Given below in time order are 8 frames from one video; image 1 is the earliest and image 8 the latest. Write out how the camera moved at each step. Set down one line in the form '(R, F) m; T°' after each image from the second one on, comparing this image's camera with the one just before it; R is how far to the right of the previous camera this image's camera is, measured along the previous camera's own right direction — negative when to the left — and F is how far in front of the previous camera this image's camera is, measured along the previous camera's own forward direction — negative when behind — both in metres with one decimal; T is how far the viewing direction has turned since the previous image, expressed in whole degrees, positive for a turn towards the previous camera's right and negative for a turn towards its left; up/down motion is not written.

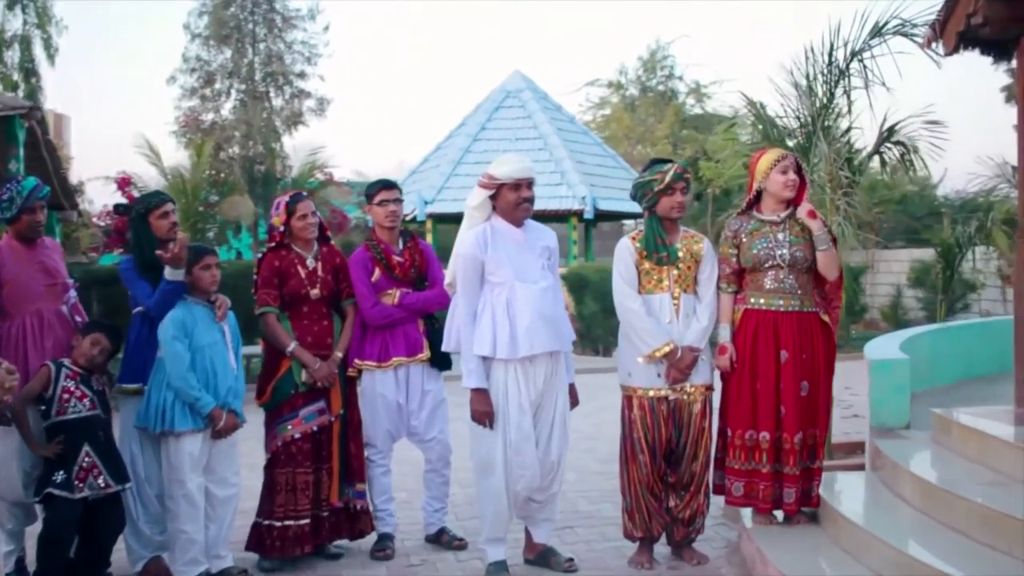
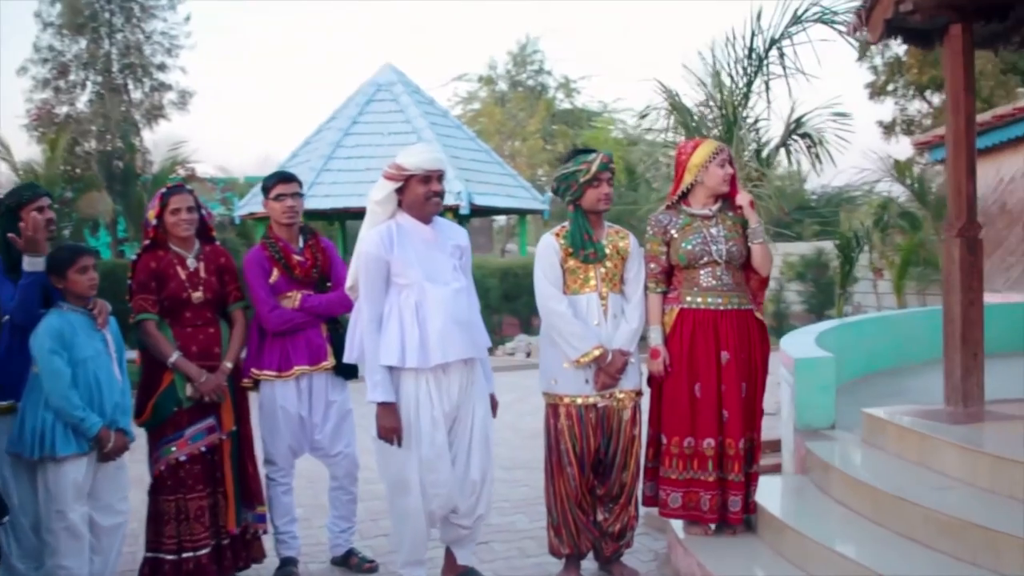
(-0.2, +0.4) m; +6°
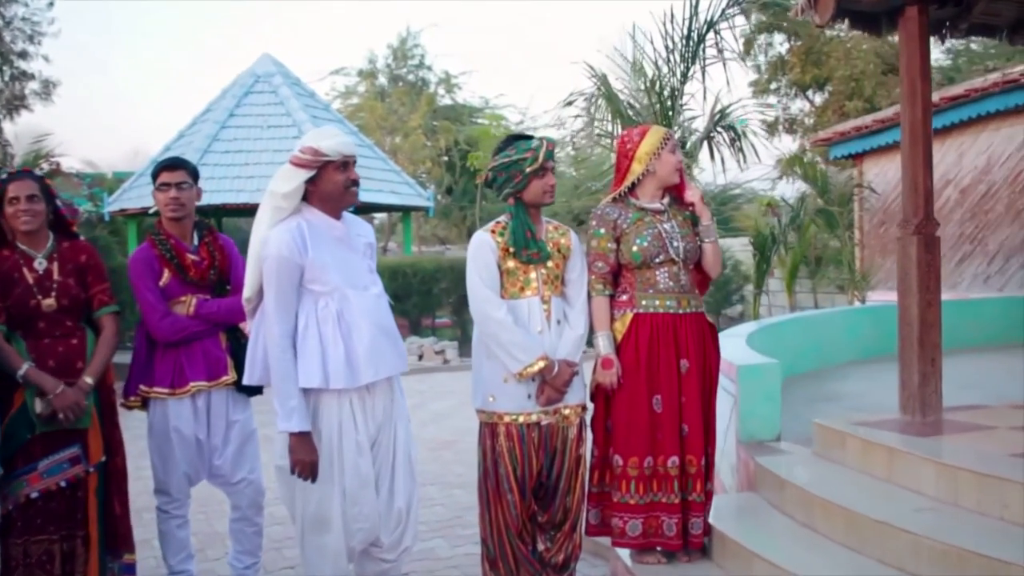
(-0.2, +0.5) m; +6°
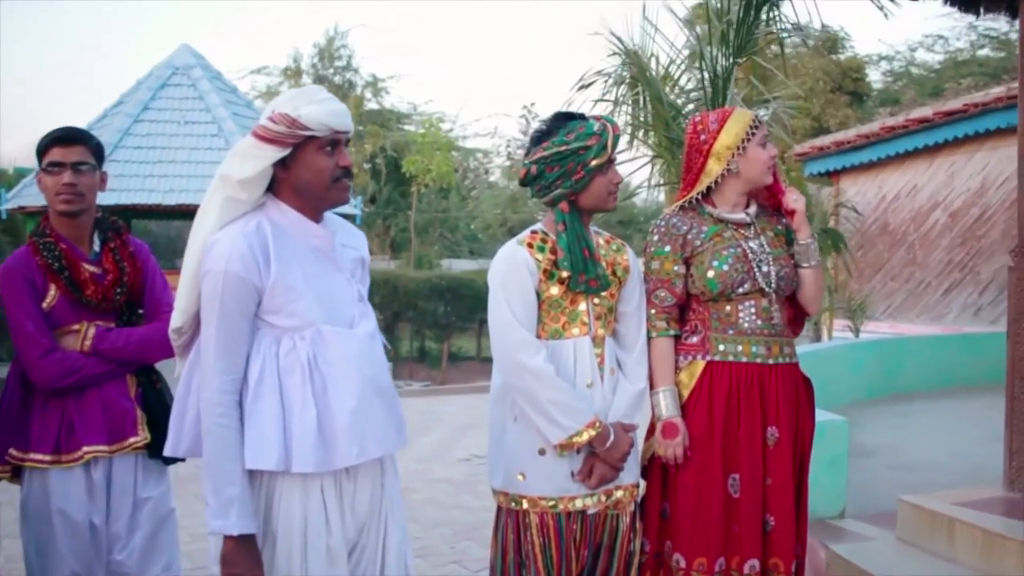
(-0.3, +1.2) m; +4°
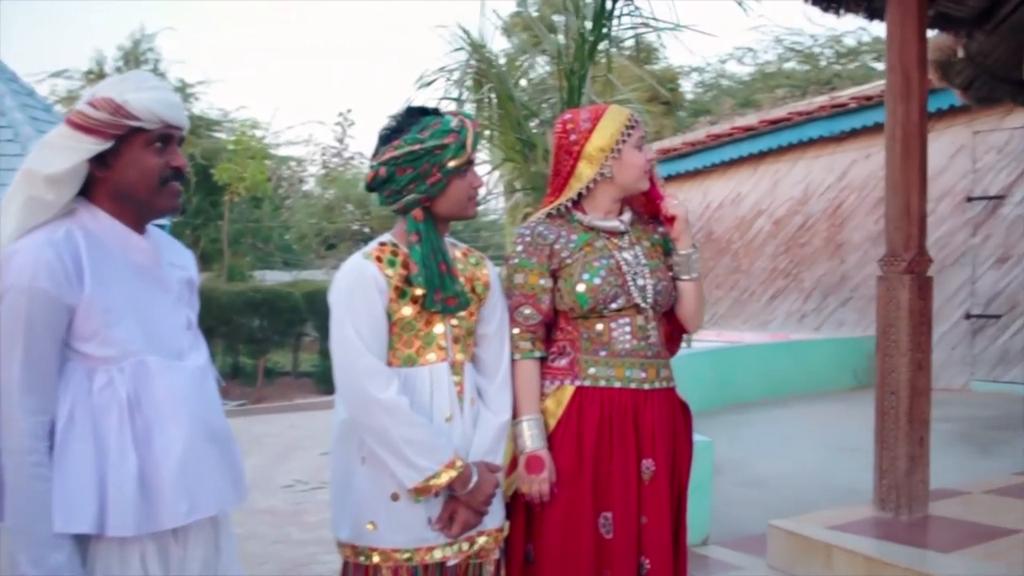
(-0.1, +0.4) m; +8°
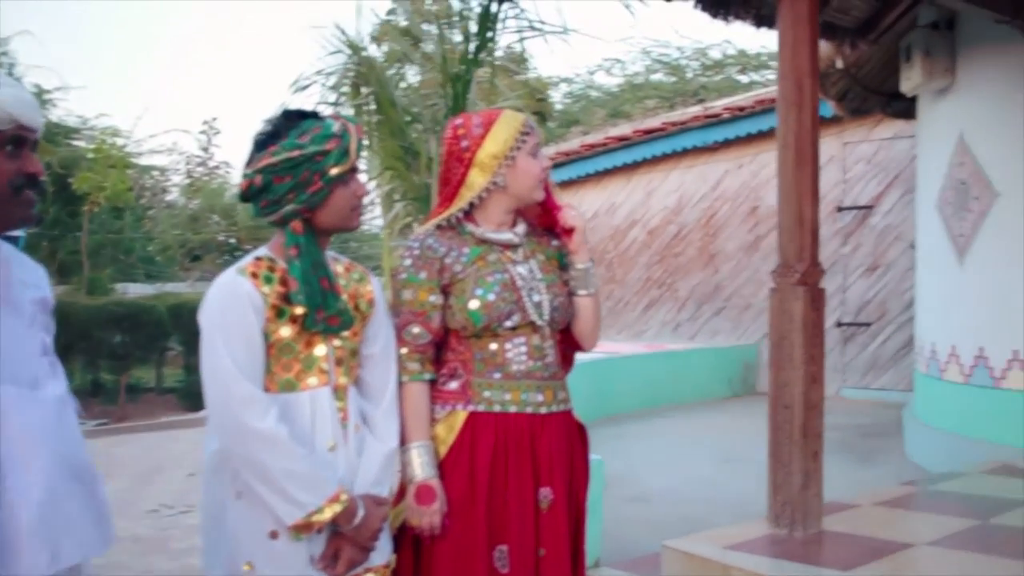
(0.0, +0.2) m; +6°
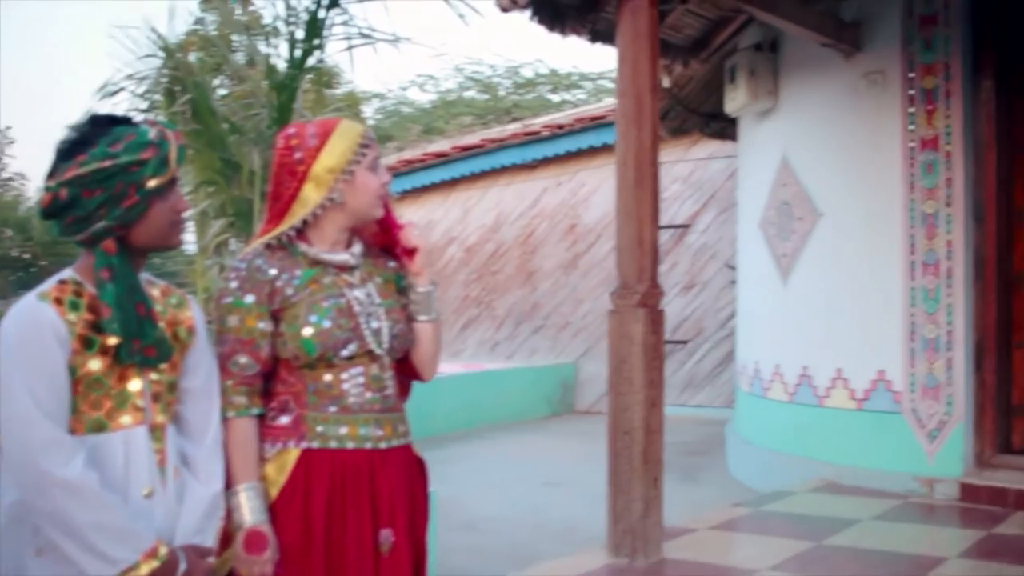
(-0.1, +0.2) m; +8°
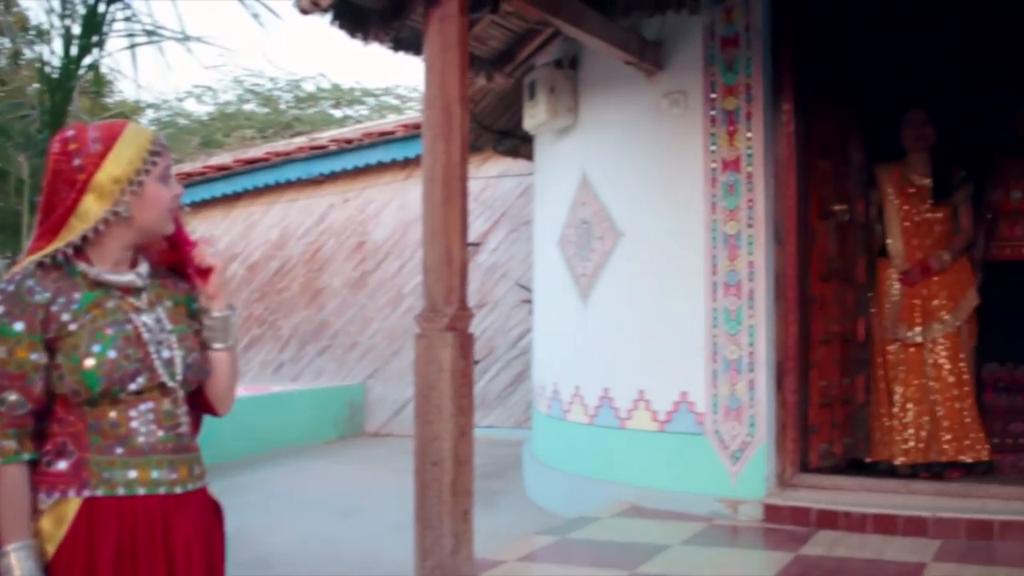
(-0.1, +0.2) m; +10°
